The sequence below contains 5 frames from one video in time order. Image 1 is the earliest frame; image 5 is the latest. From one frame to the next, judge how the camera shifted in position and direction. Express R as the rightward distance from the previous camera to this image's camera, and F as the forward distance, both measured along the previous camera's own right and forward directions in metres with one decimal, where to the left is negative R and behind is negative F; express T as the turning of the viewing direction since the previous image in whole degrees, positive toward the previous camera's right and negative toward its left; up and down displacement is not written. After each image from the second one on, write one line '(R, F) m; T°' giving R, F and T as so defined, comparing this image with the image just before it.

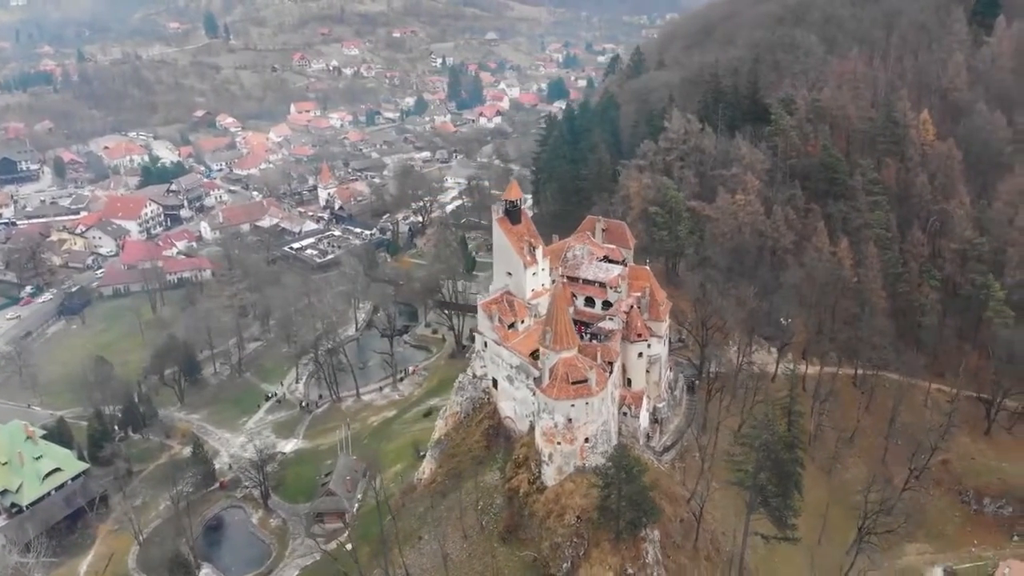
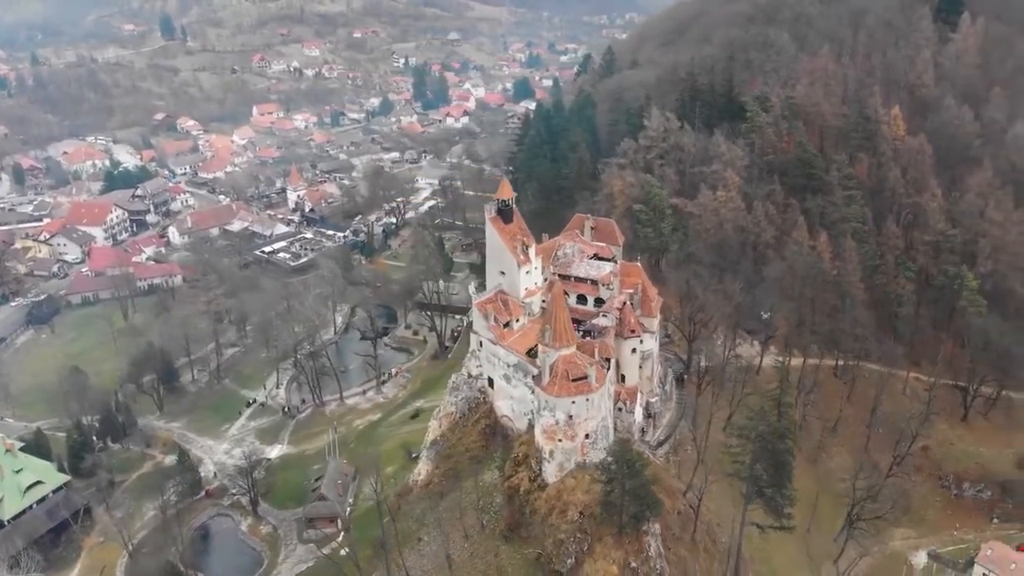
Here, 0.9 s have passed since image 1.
(-1.6, 0.0) m; +3°
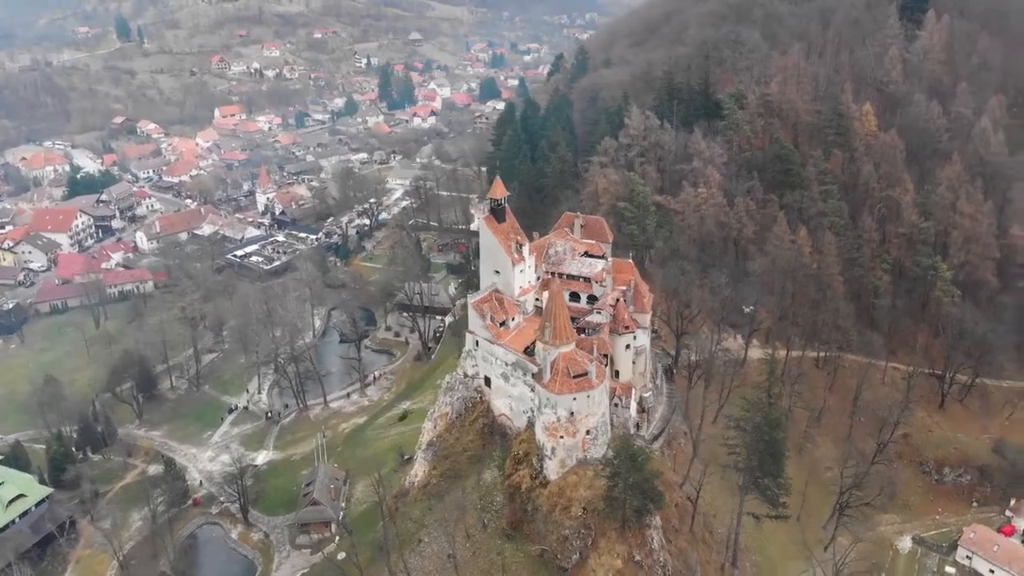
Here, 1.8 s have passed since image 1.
(-1.6, -0.1) m; +3°
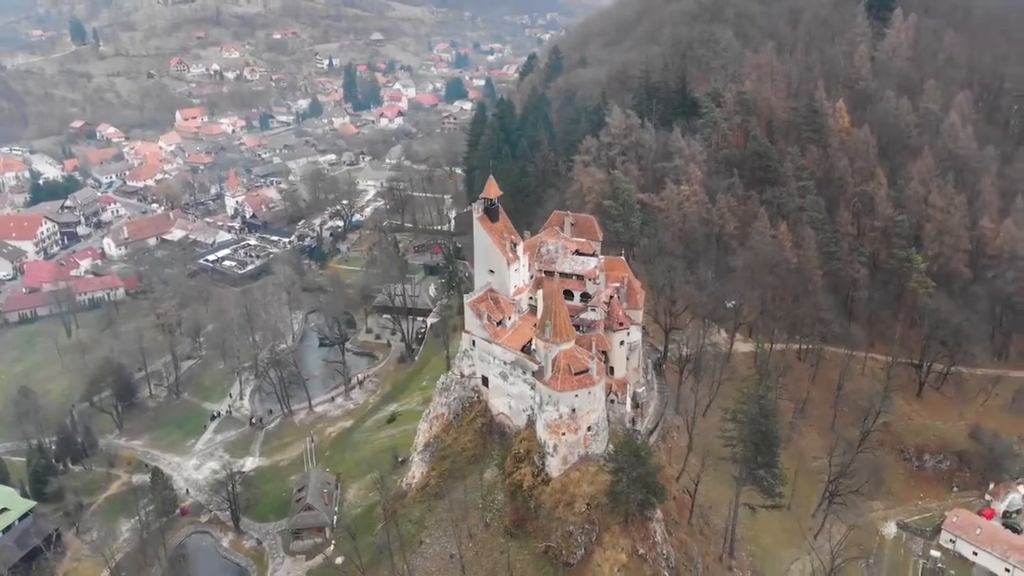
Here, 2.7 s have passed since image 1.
(-1.6, -0.1) m; +3°
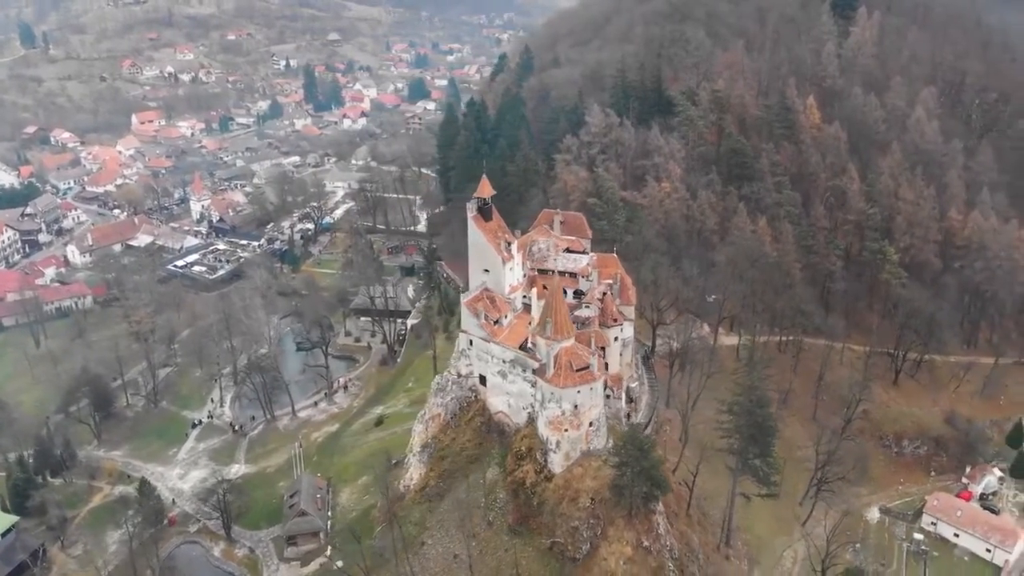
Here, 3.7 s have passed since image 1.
(-1.8, -0.2) m; +3°
